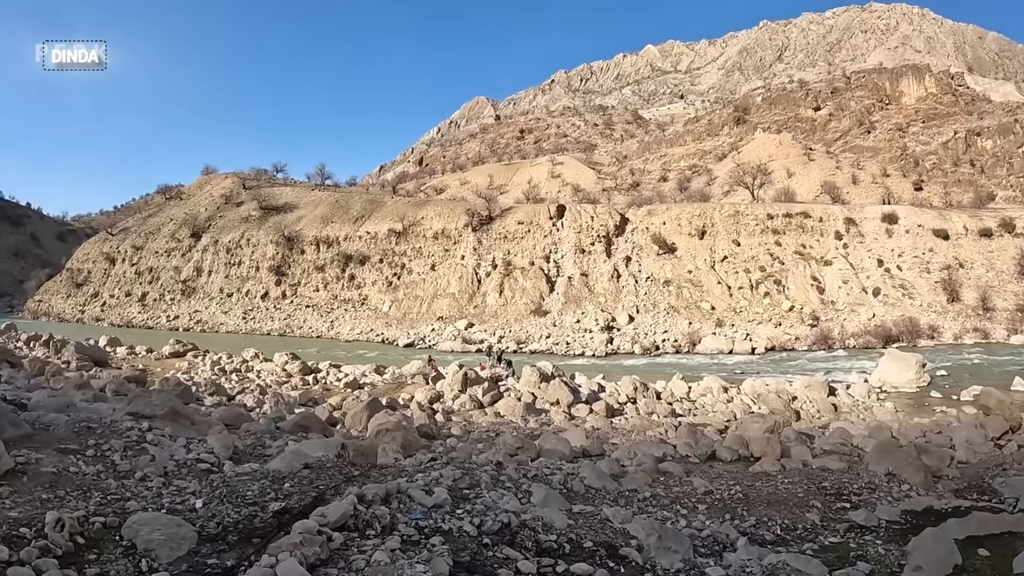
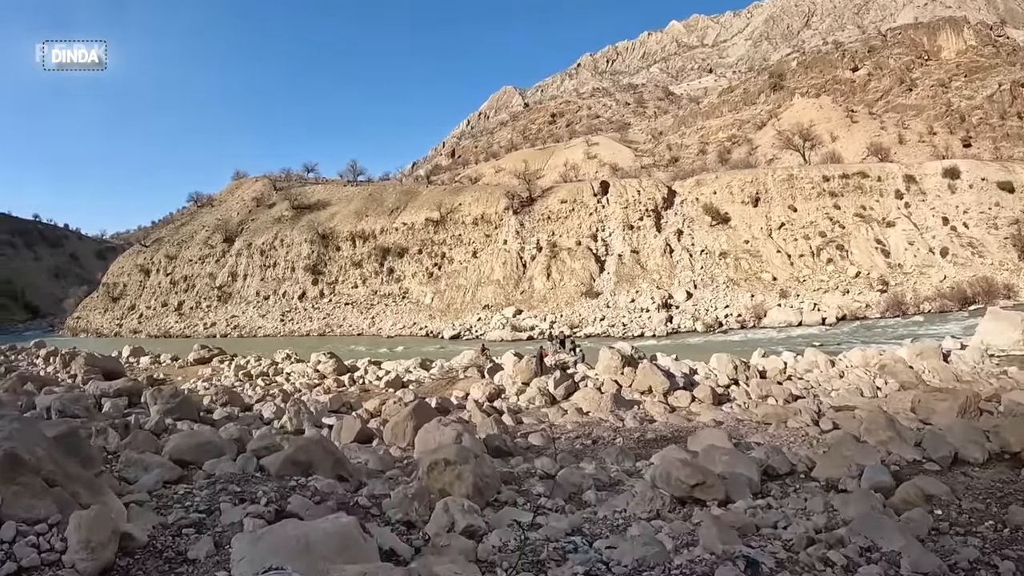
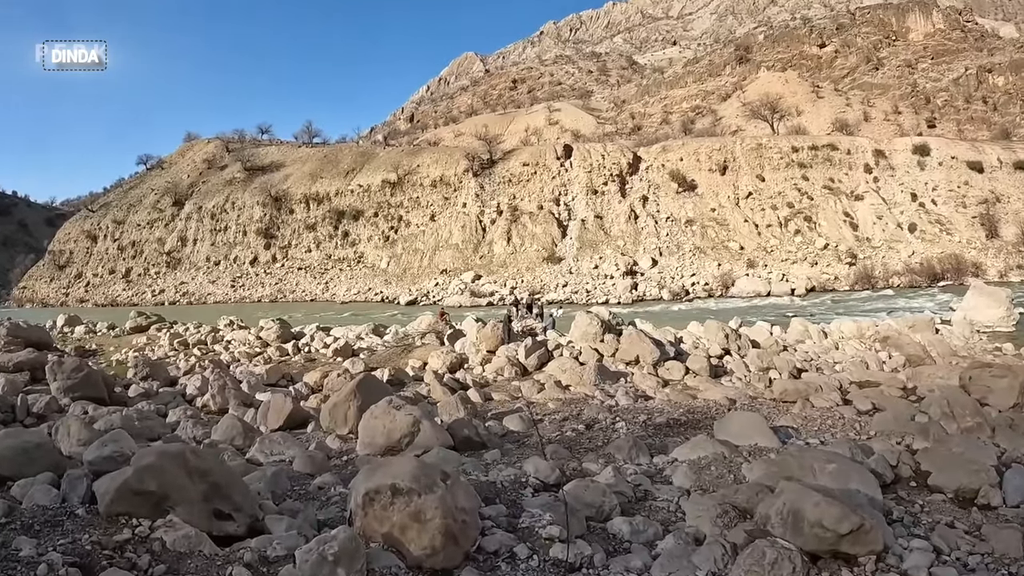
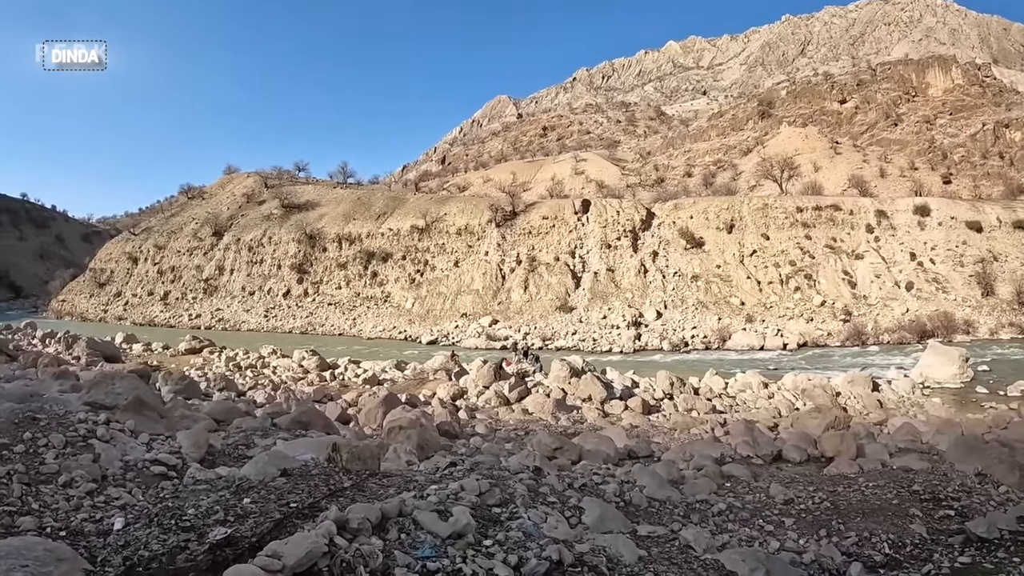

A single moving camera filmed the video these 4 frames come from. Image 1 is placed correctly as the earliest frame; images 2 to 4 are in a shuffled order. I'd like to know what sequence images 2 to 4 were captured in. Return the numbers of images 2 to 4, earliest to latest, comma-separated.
4, 2, 3
